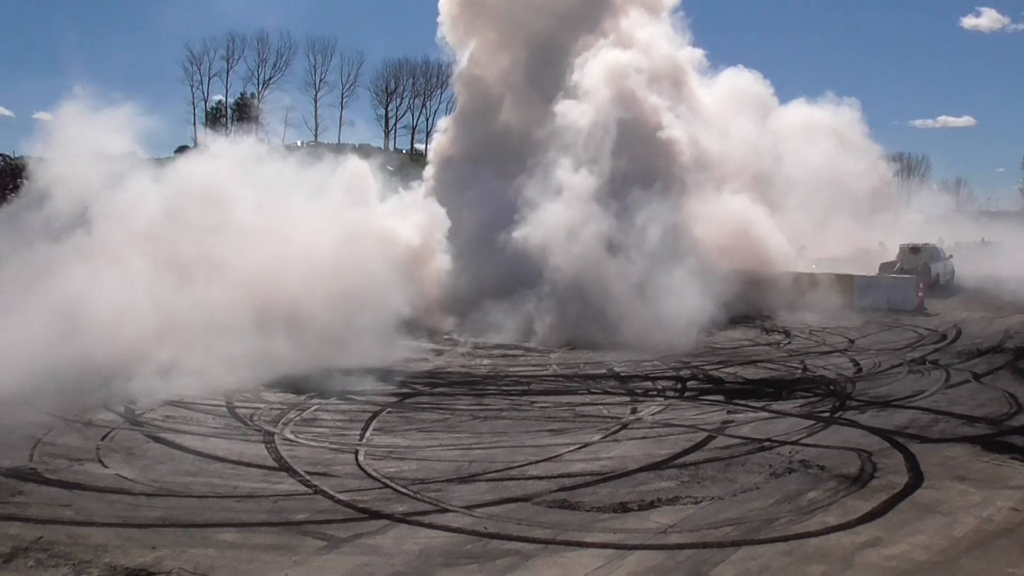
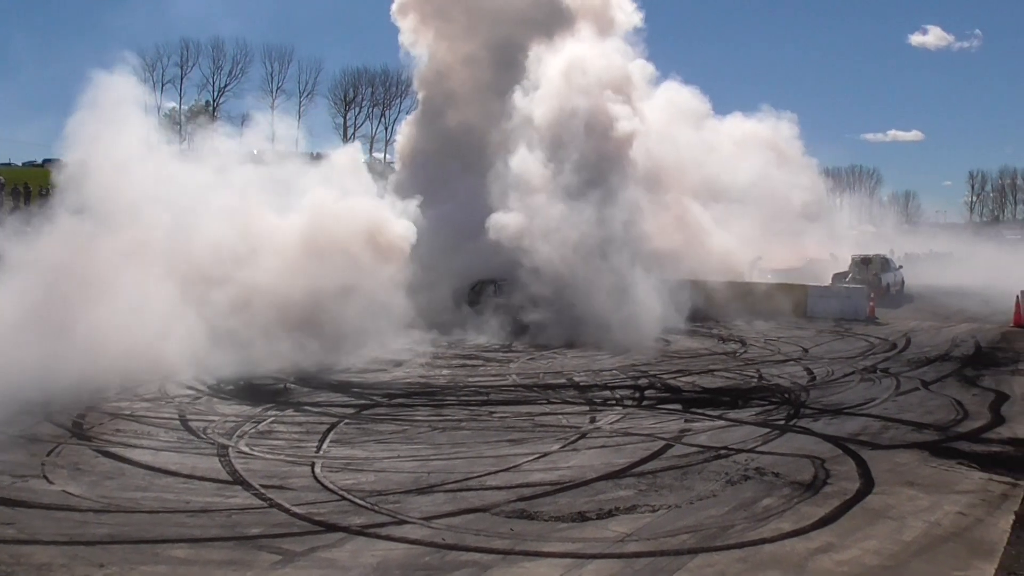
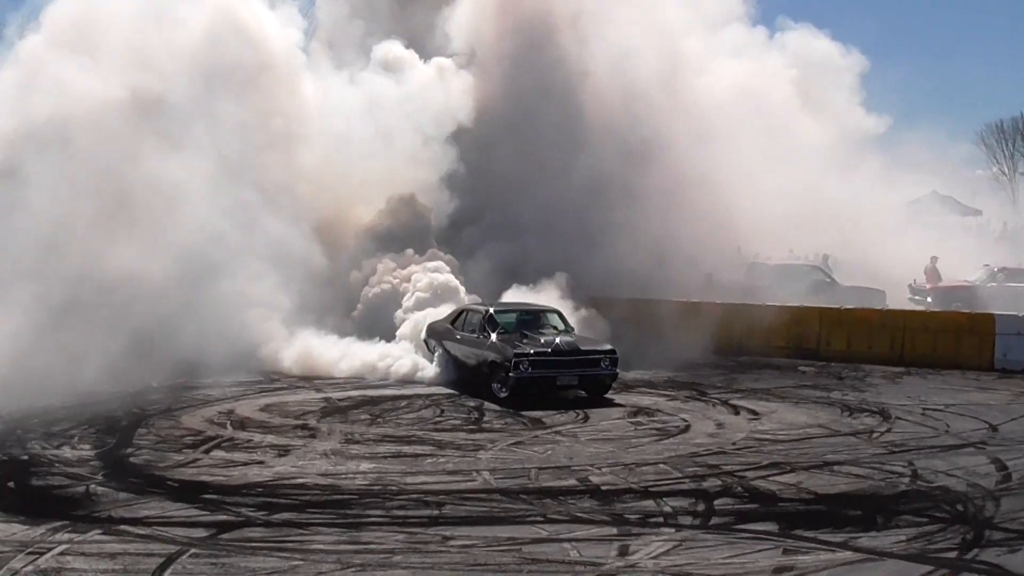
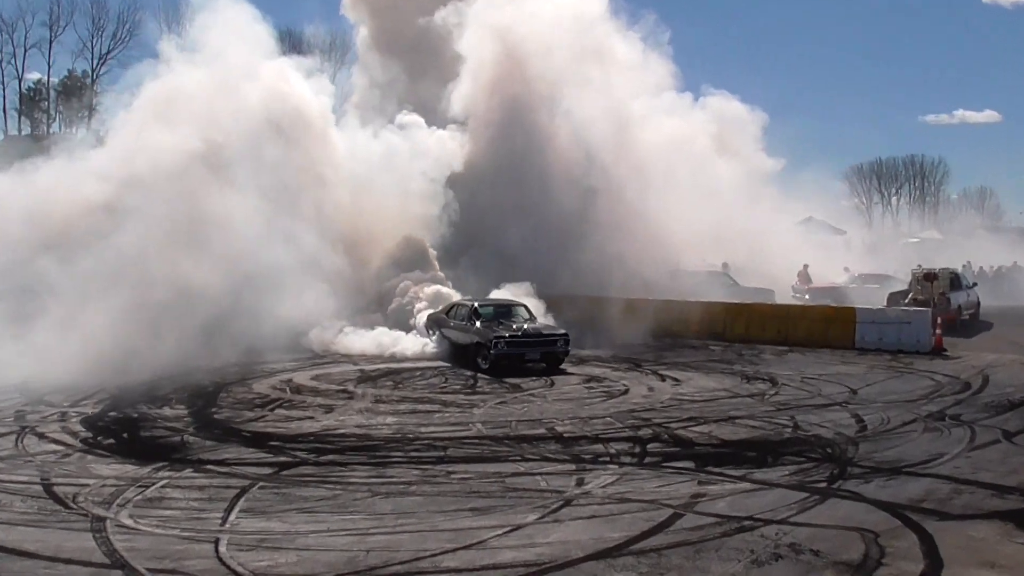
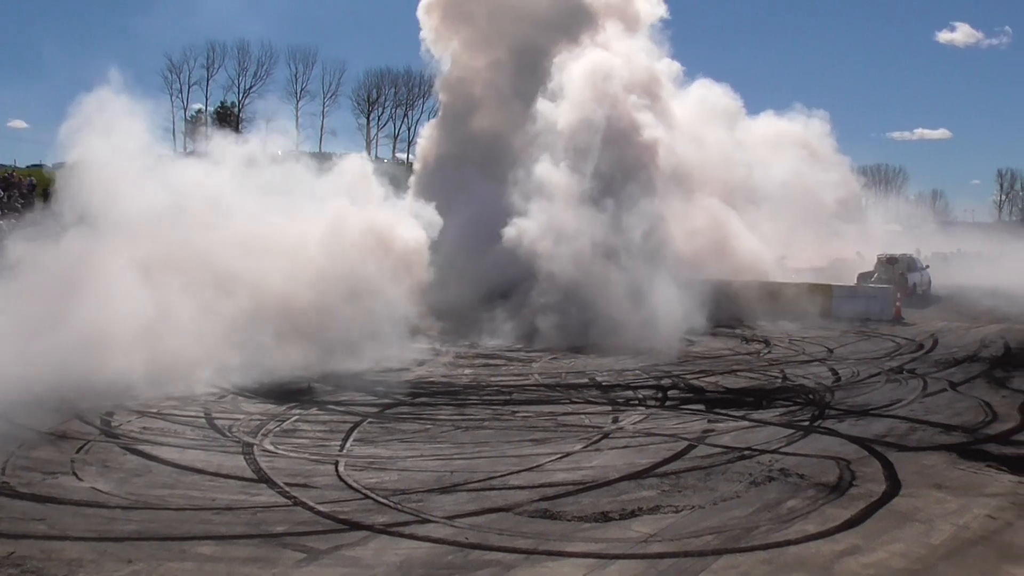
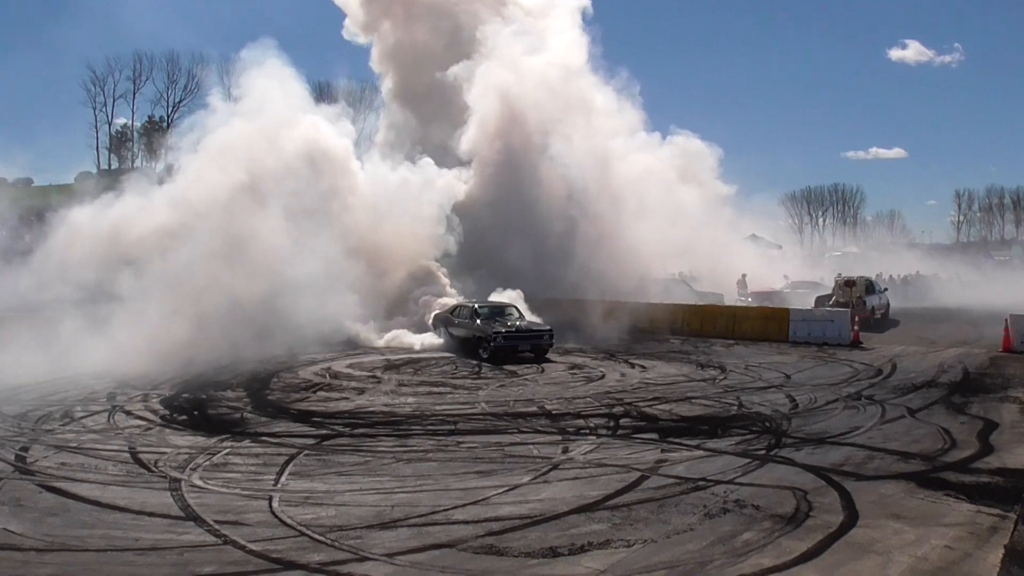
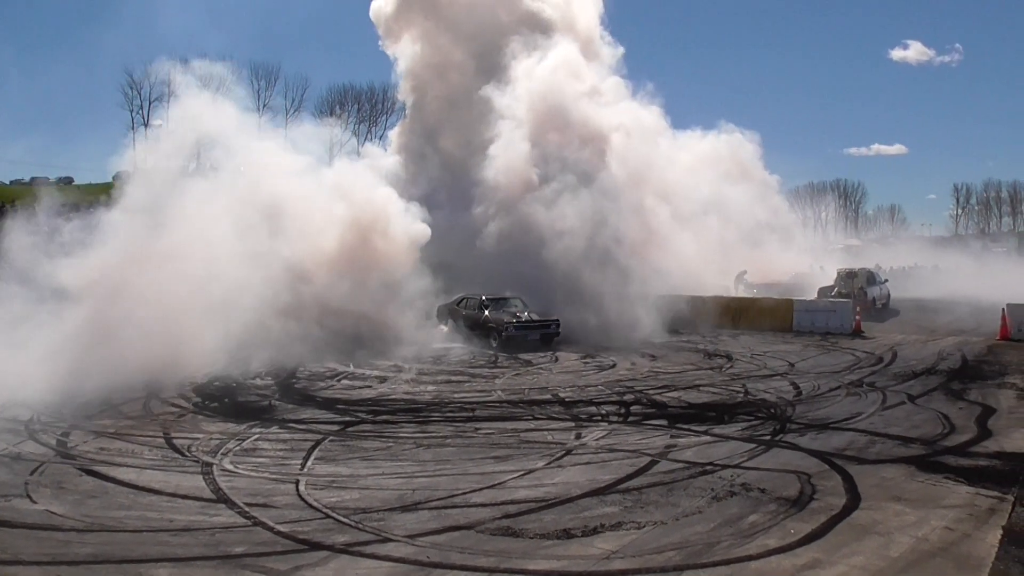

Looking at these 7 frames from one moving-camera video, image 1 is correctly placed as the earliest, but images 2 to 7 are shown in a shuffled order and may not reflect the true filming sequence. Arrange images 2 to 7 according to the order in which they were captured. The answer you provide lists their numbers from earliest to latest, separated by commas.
5, 2, 7, 6, 4, 3
